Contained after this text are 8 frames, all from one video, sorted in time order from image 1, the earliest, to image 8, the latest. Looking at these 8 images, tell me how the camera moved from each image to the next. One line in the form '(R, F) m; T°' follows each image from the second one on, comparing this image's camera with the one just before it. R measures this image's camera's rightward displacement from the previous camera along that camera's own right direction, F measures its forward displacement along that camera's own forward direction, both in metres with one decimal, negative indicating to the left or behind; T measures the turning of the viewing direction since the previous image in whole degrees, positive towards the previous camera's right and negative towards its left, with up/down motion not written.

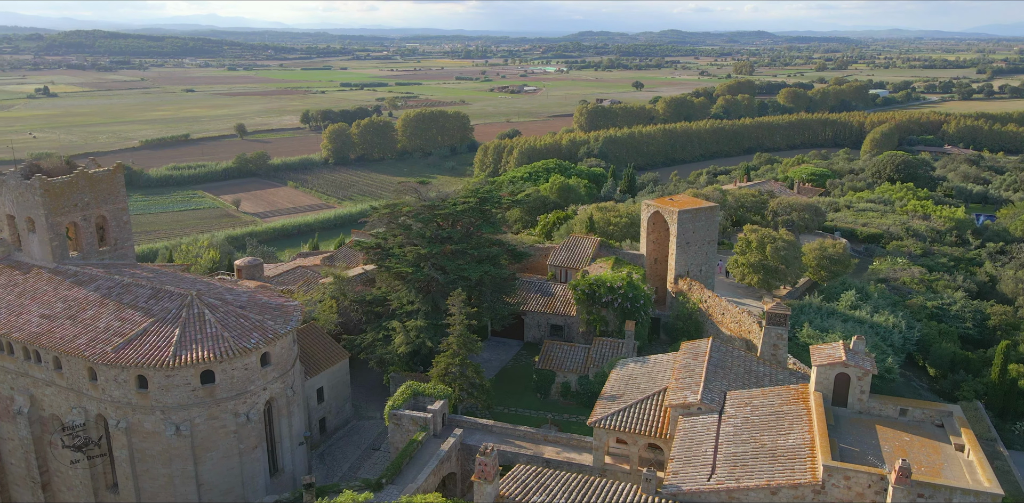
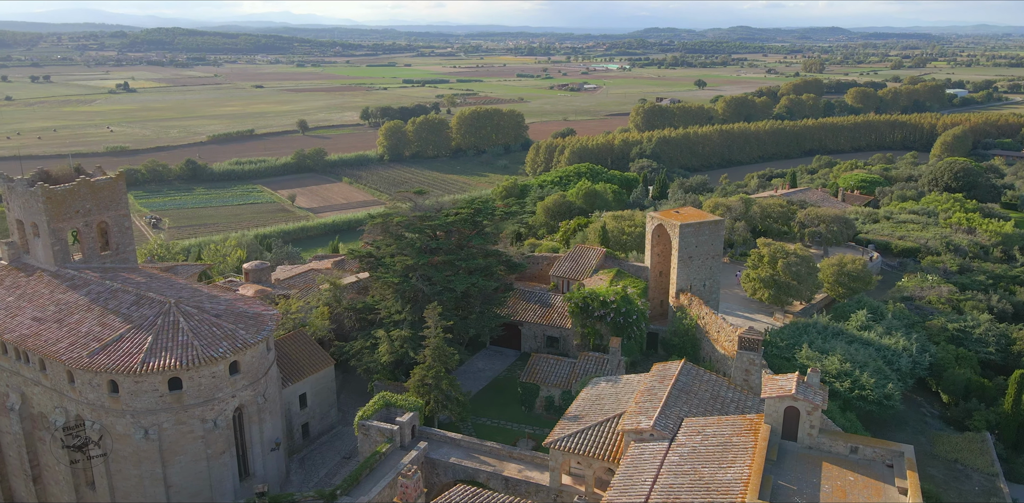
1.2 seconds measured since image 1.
(+3.2, +0.1) m; -5°
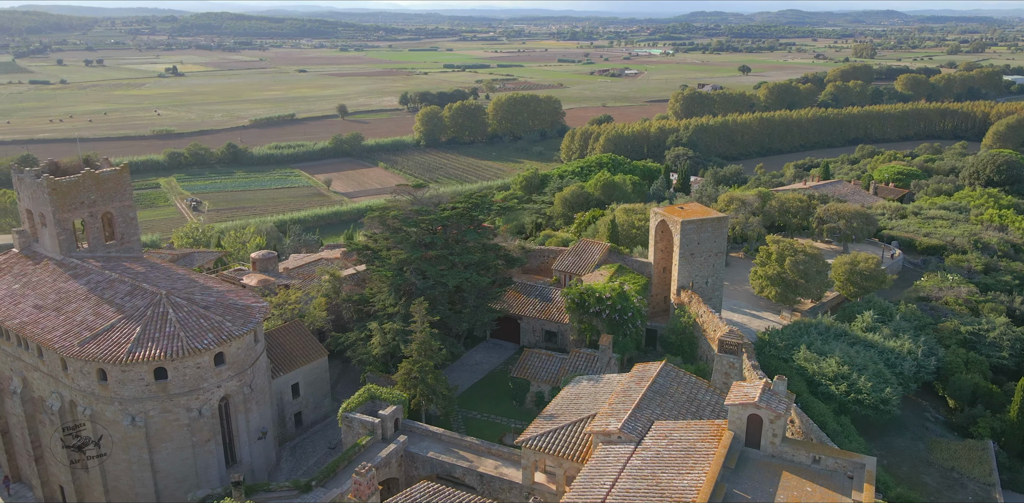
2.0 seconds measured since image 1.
(+2.1, 0.0) m; -3°
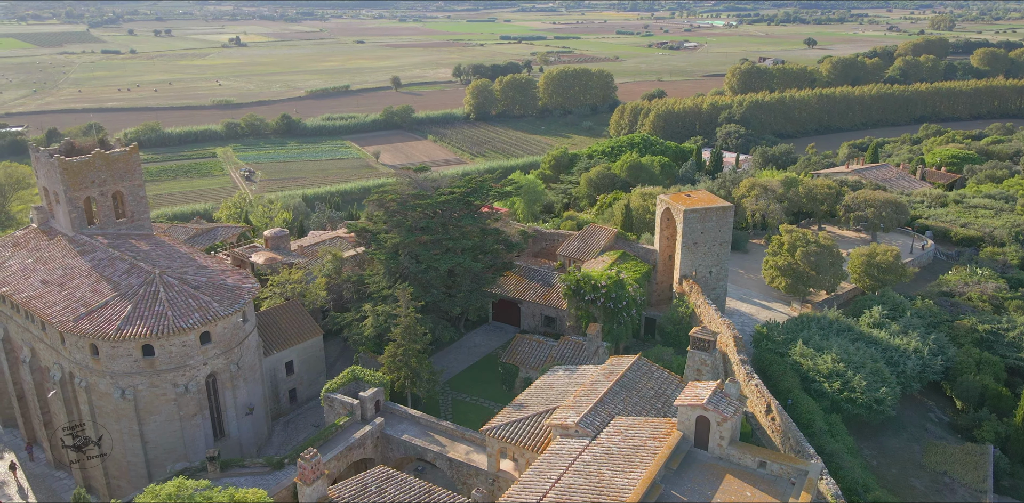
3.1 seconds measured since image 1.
(+2.8, 0.0) m; -4°
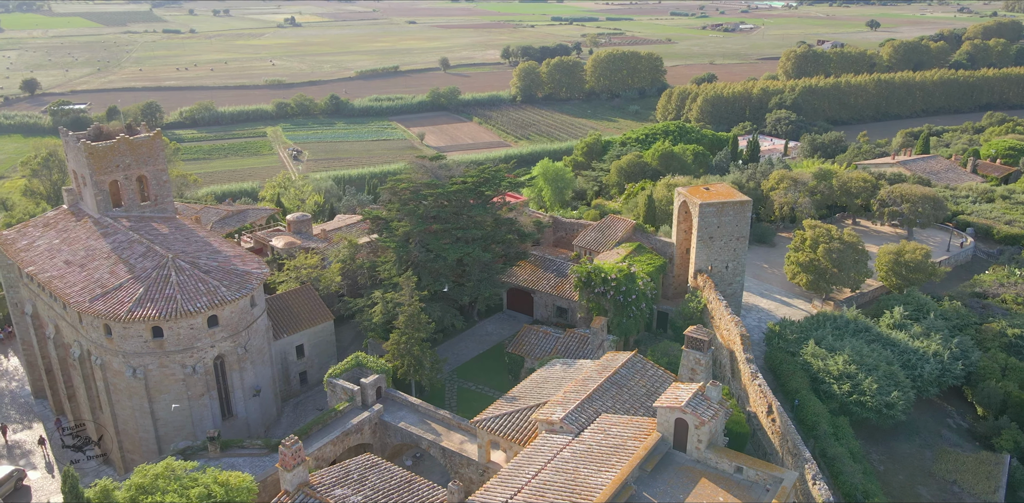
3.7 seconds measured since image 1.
(+1.8, 0.0) m; -4°
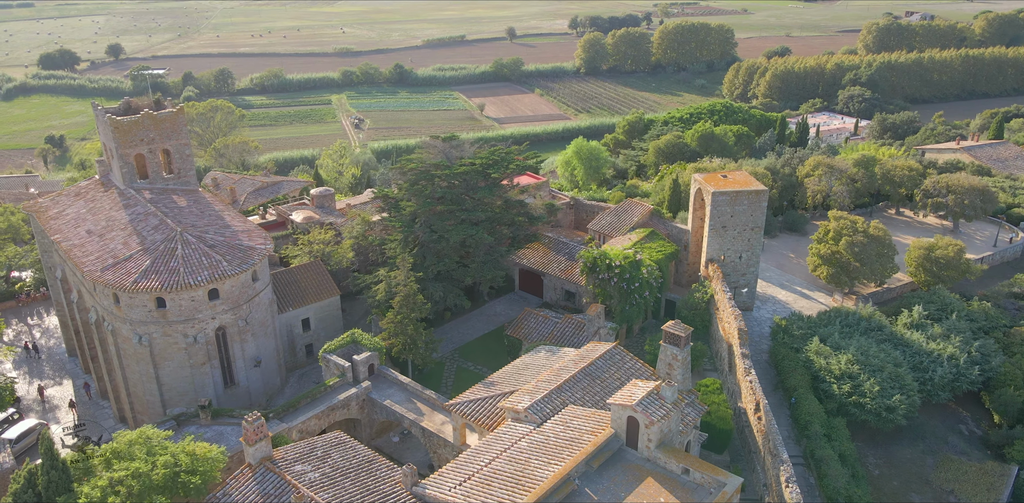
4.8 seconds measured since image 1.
(+2.9, 0.0) m; -5°
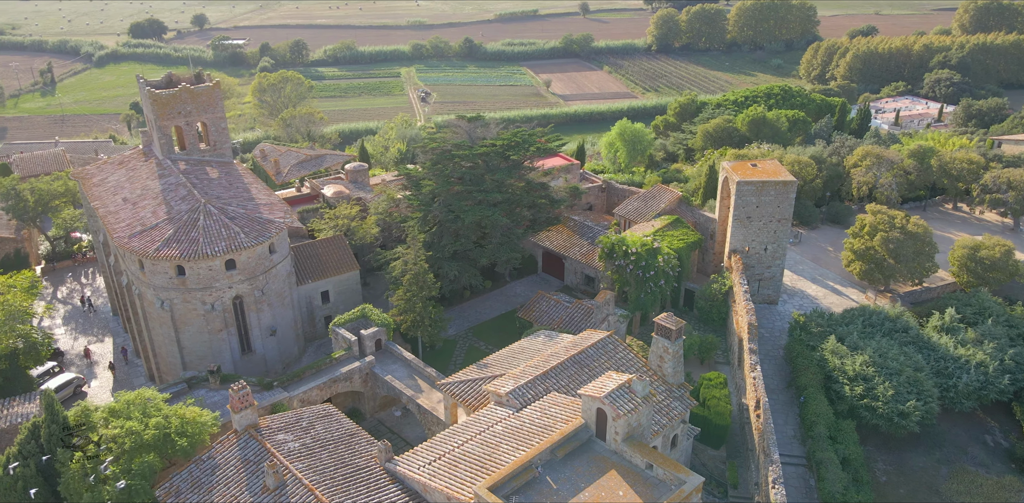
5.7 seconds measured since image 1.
(+2.5, +0.1) m; -5°
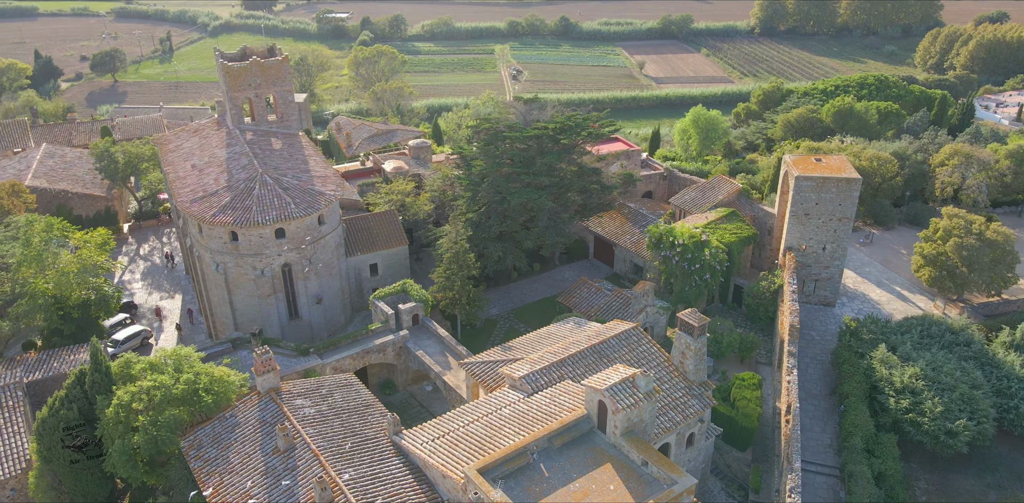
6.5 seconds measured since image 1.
(+2.1, +0.1) m; -7°
